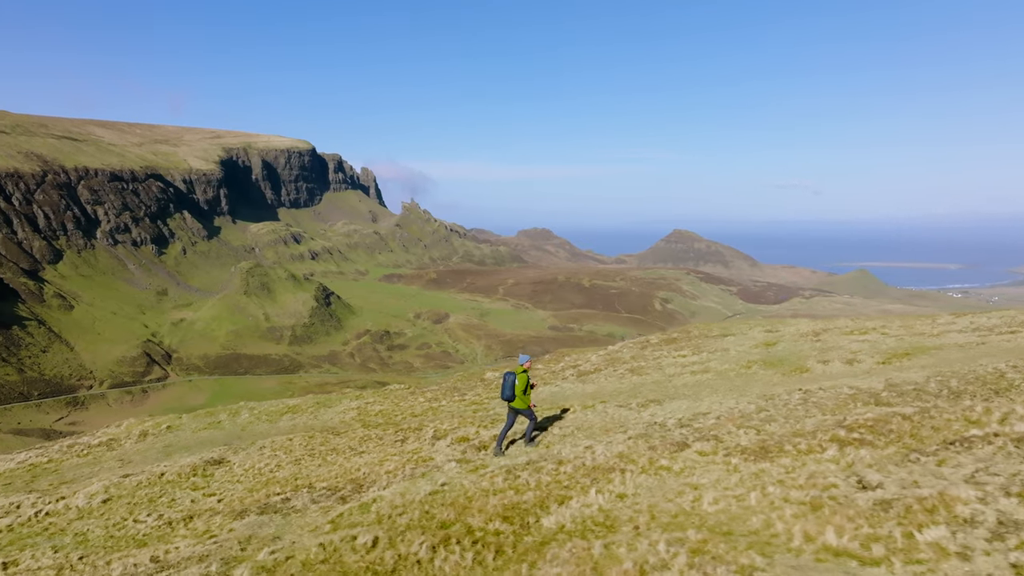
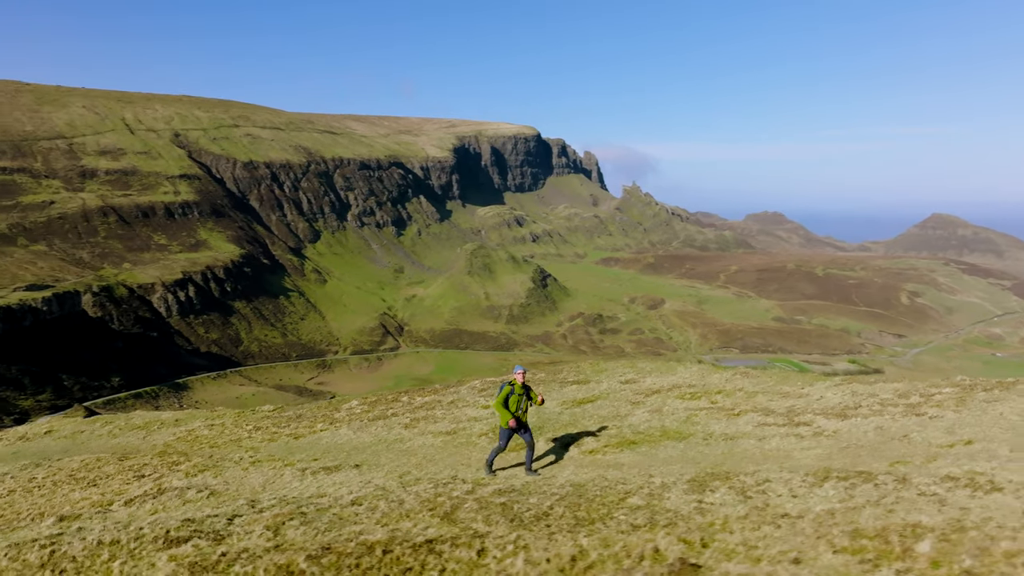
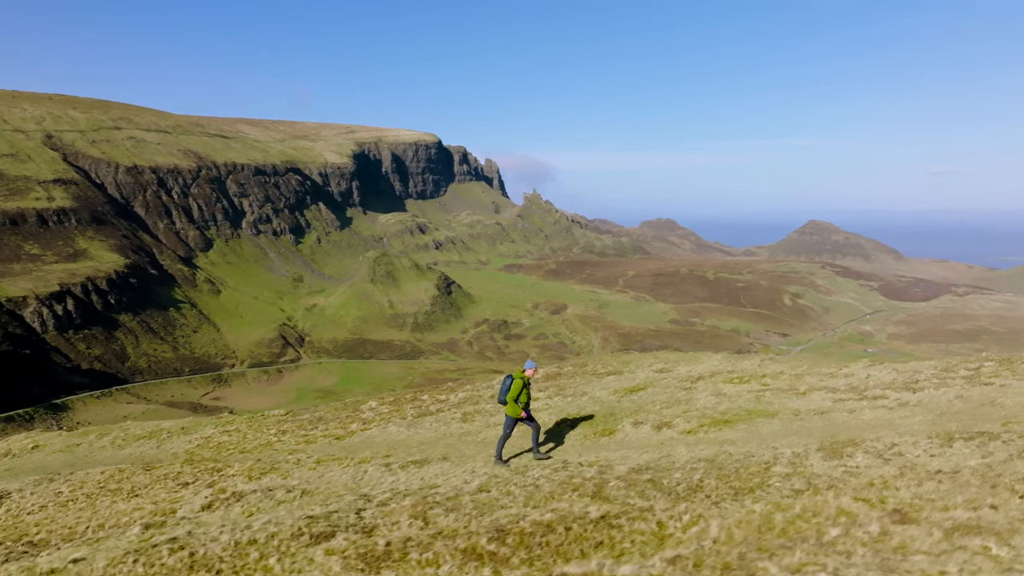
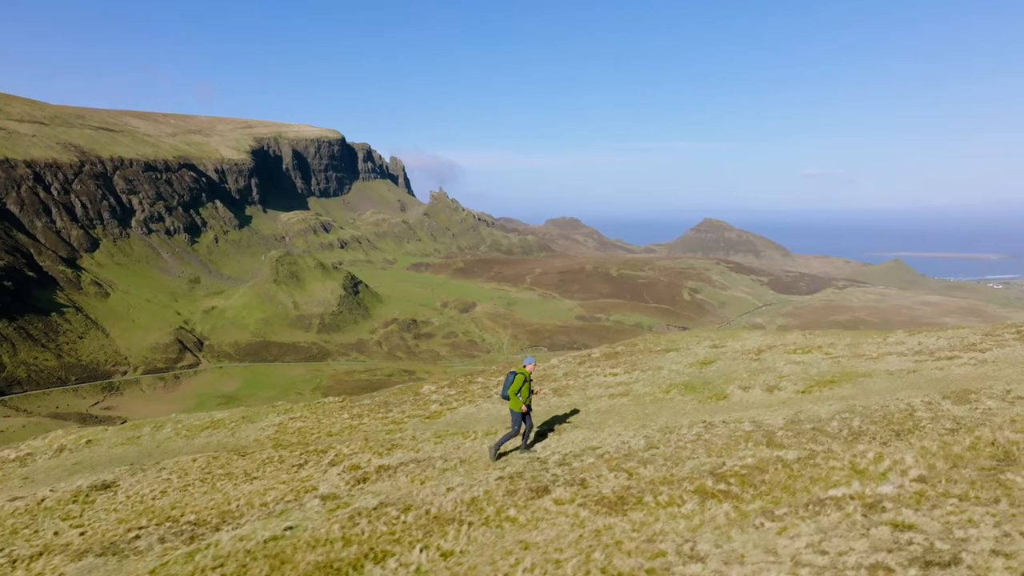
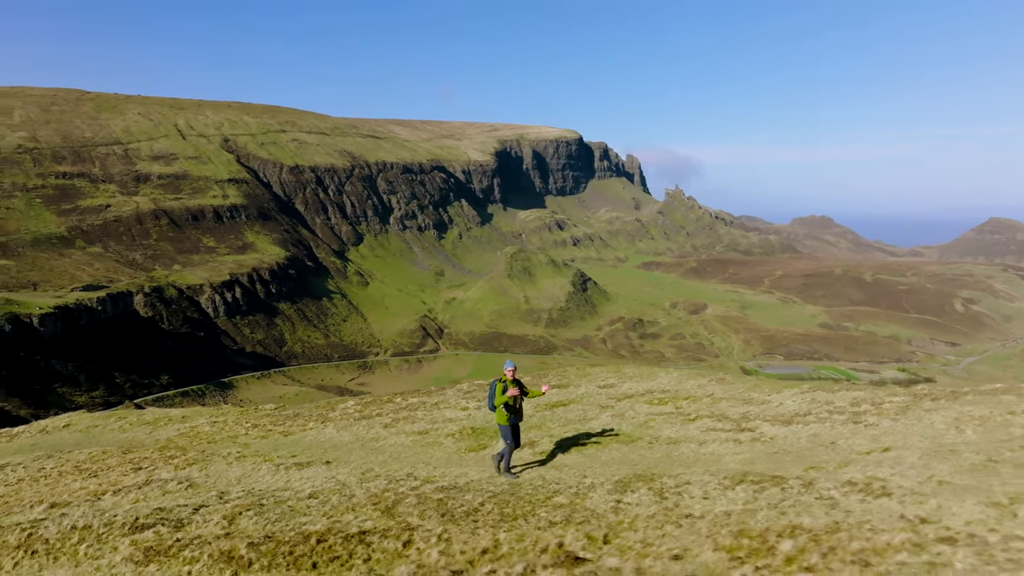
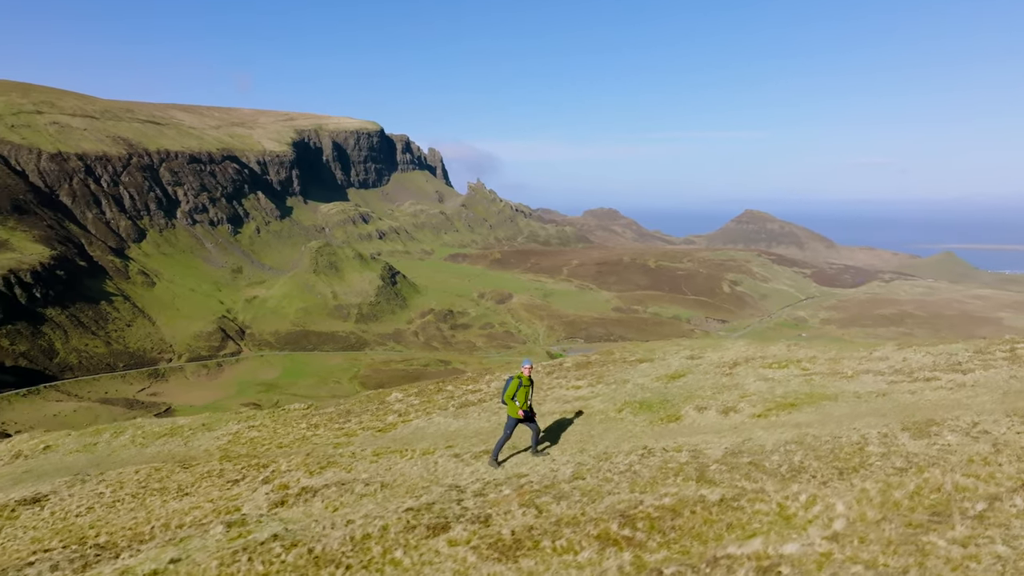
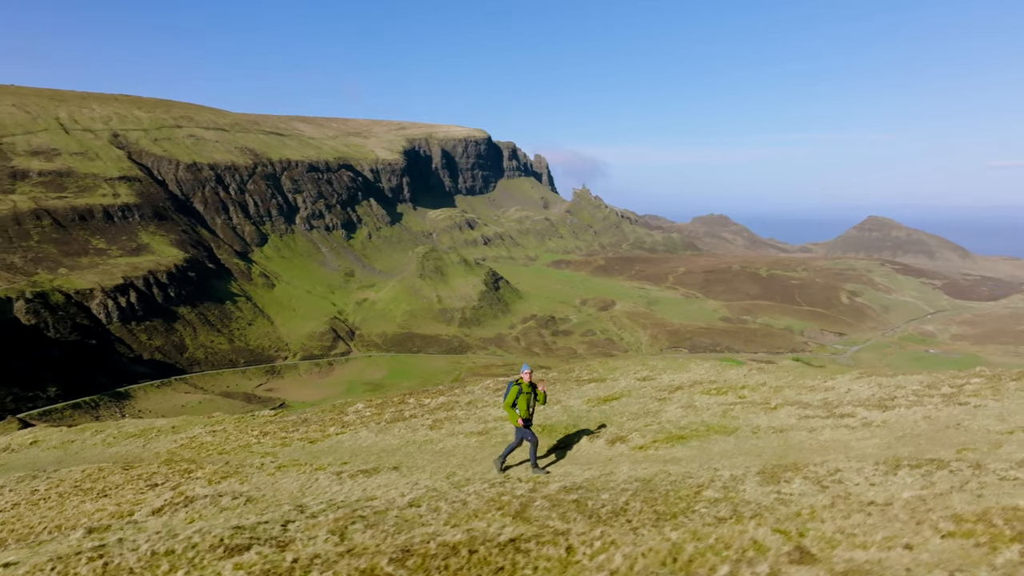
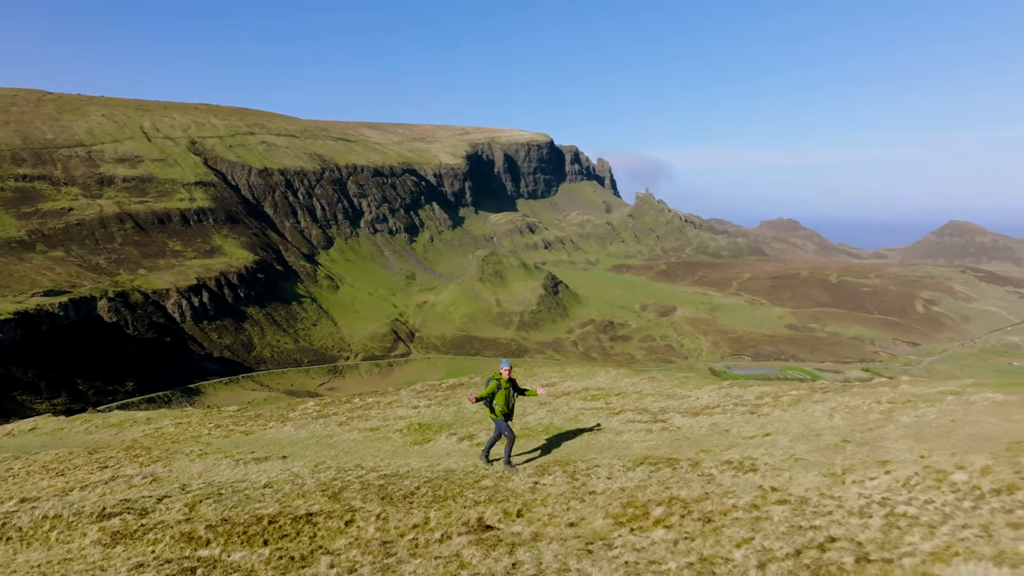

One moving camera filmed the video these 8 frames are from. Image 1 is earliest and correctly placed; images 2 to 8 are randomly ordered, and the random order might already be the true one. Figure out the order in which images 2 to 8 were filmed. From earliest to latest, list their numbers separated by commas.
4, 6, 3, 7, 2, 5, 8
